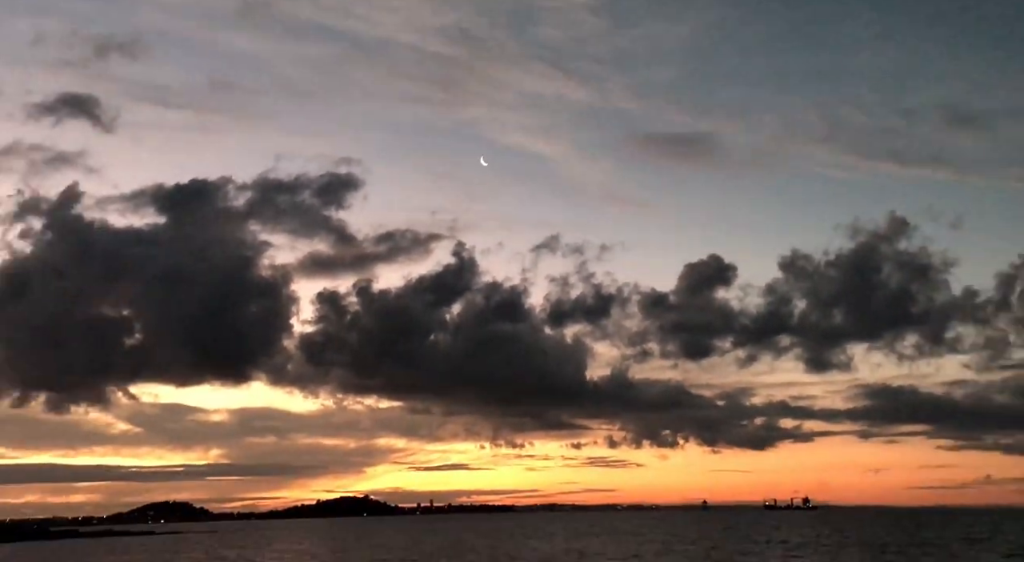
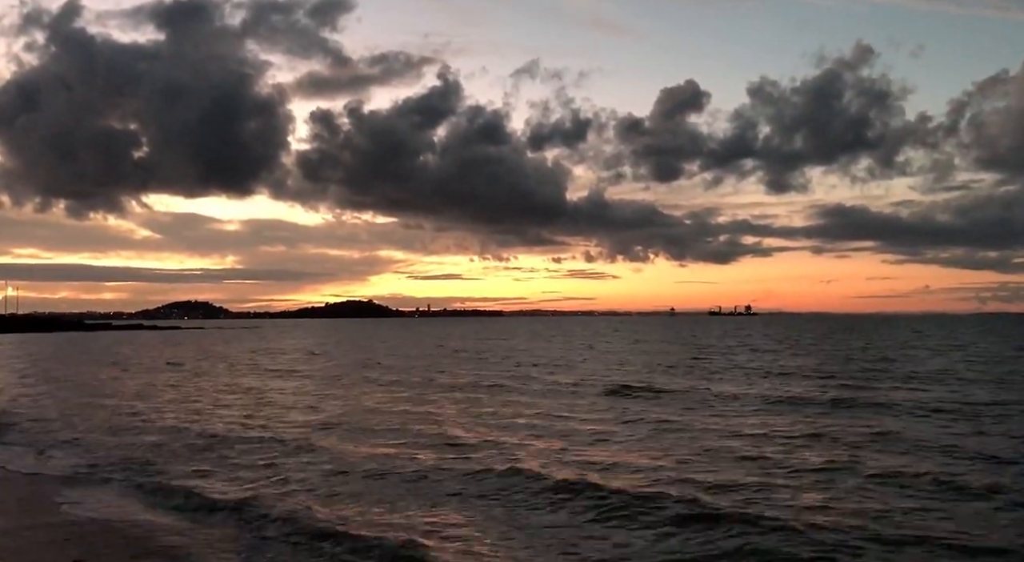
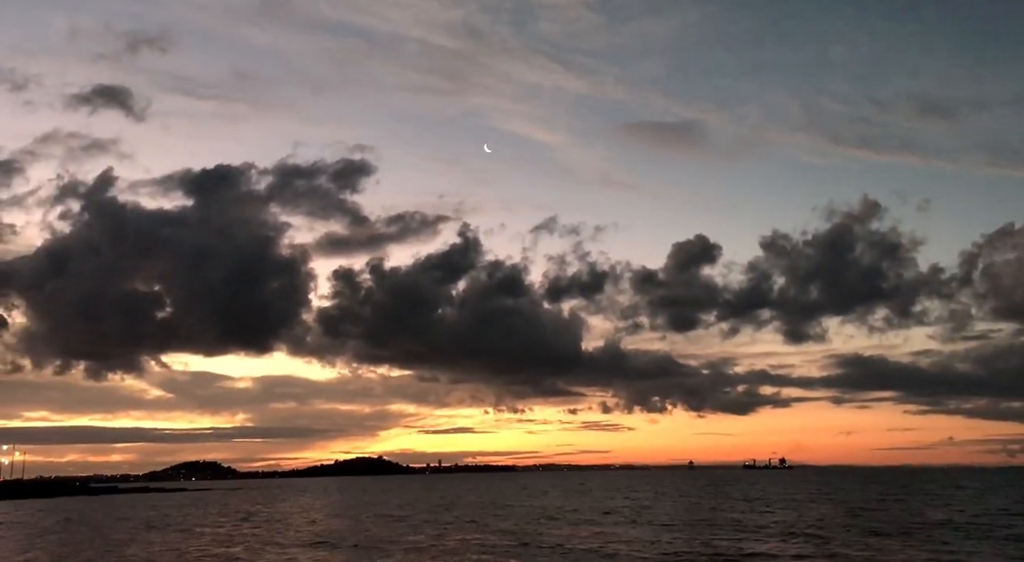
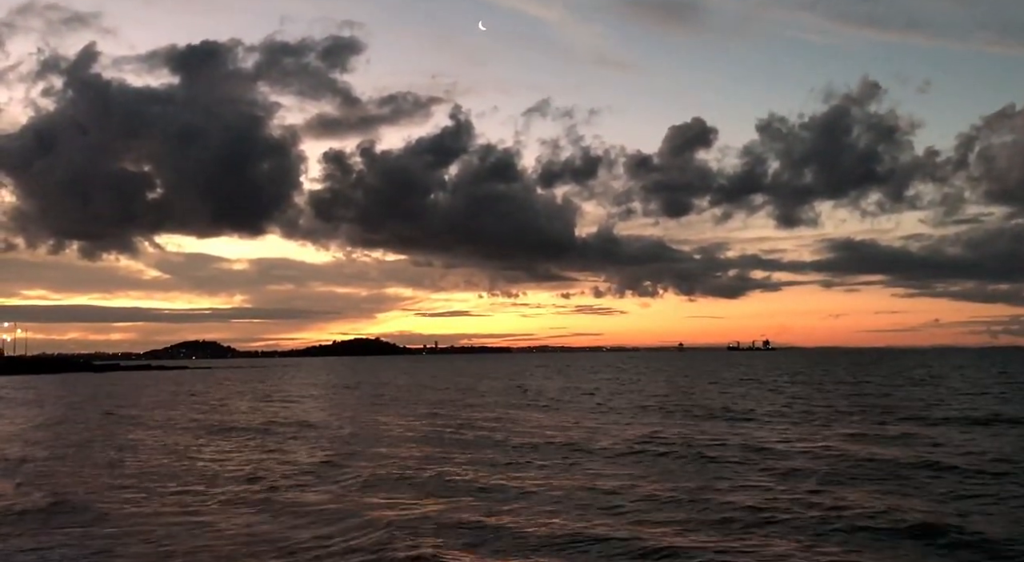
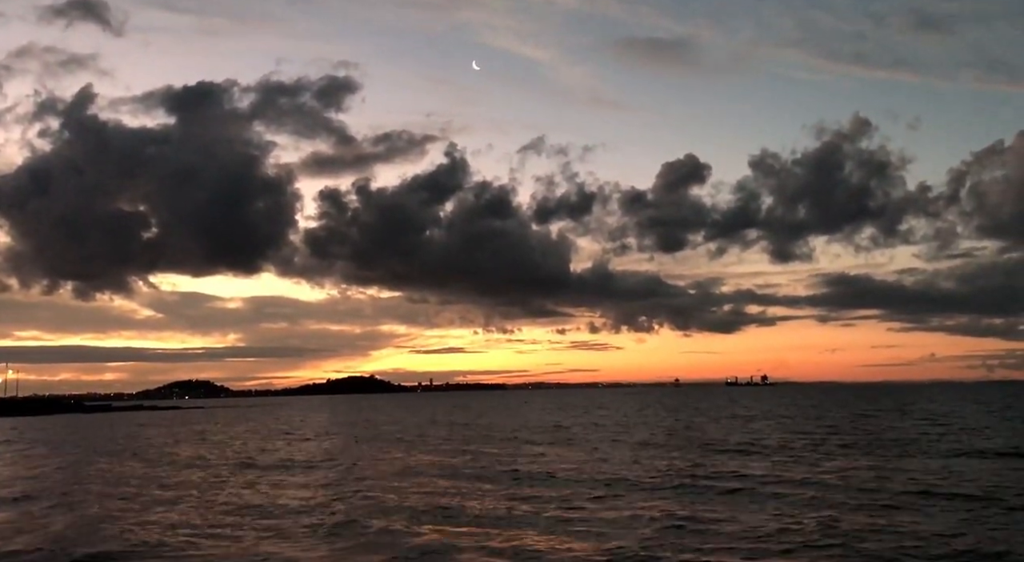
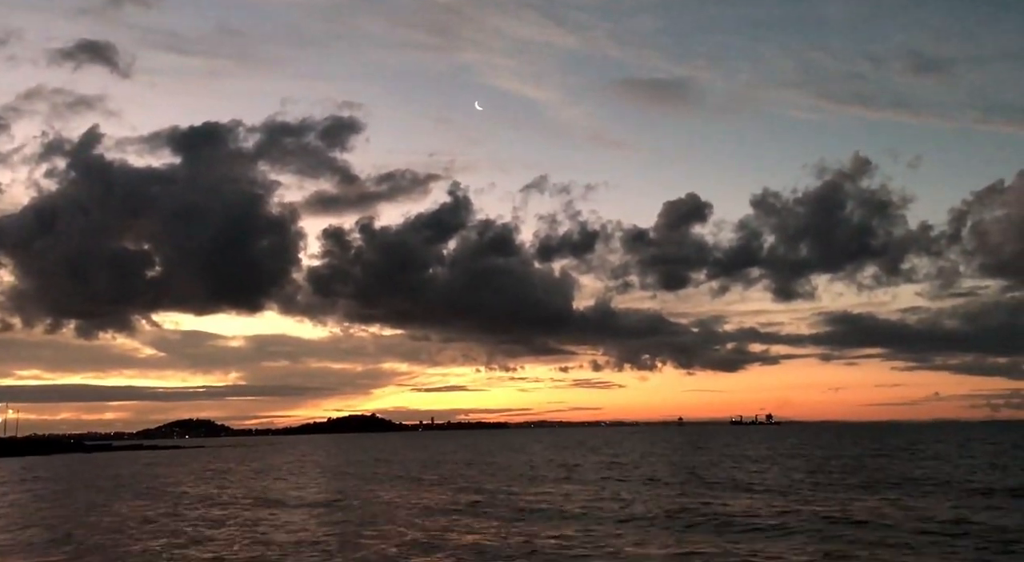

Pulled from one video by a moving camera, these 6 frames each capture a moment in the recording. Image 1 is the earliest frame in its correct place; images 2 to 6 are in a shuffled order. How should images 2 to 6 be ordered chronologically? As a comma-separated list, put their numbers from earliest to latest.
3, 6, 5, 4, 2
